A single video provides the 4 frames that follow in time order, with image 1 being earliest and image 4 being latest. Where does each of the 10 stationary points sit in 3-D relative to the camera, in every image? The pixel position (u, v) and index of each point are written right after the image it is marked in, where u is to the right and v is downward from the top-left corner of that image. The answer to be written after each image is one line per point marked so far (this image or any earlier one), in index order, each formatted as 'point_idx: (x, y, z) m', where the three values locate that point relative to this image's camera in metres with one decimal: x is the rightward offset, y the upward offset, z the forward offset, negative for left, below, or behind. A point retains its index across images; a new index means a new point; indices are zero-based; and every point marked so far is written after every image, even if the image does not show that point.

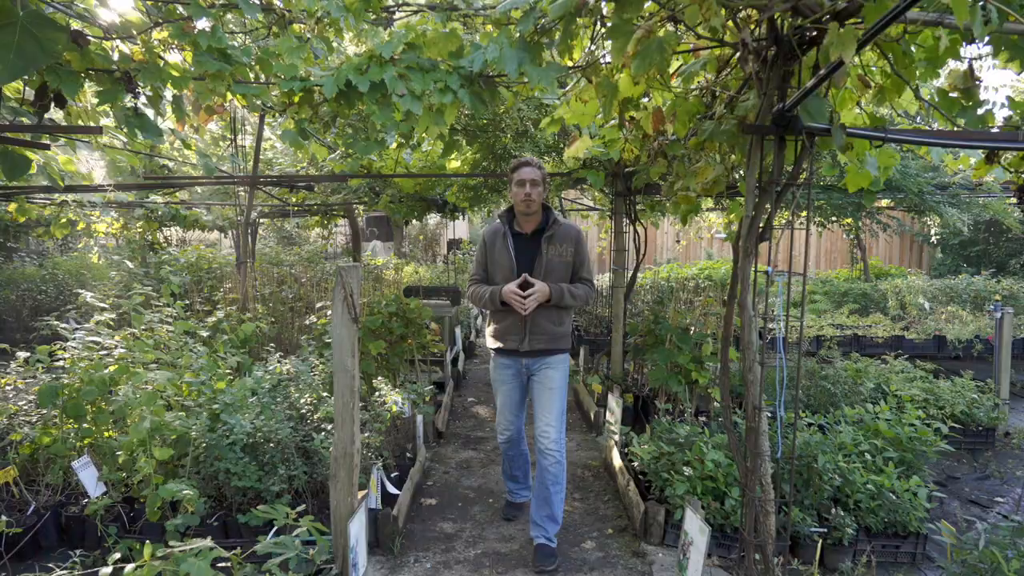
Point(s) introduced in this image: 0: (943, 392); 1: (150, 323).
0: (+2.8, -0.7, +4.9) m
1: (-2.0, -0.2, +4.1) m
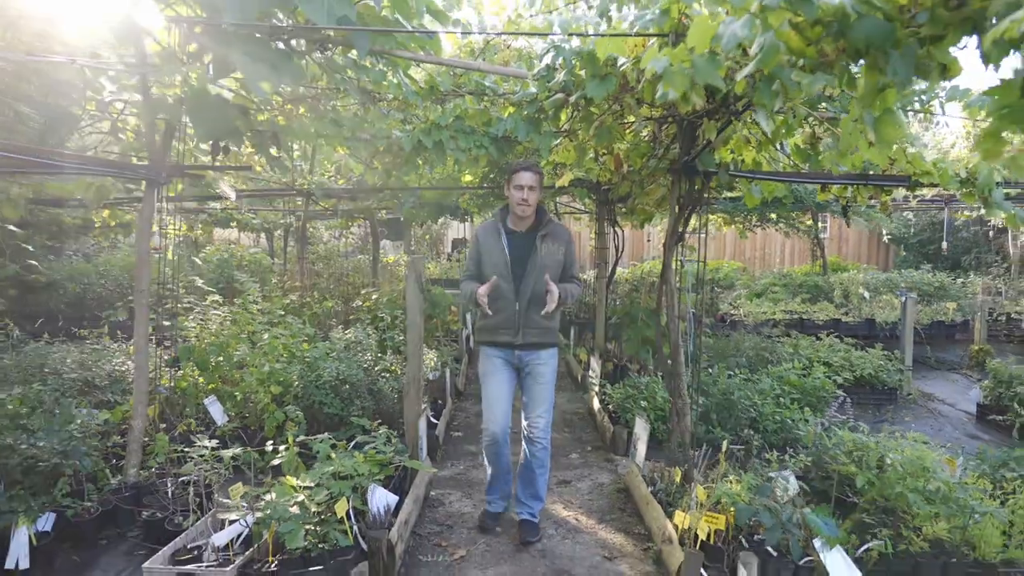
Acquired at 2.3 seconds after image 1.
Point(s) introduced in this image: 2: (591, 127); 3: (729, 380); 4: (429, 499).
0: (+2.9, -0.6, +6.2) m
1: (-1.9, -0.1, +5.4) m
2: (+0.3, +0.7, +3.2) m
3: (+1.4, -0.6, +5.0) m
4: (-0.4, -1.0, +3.7) m
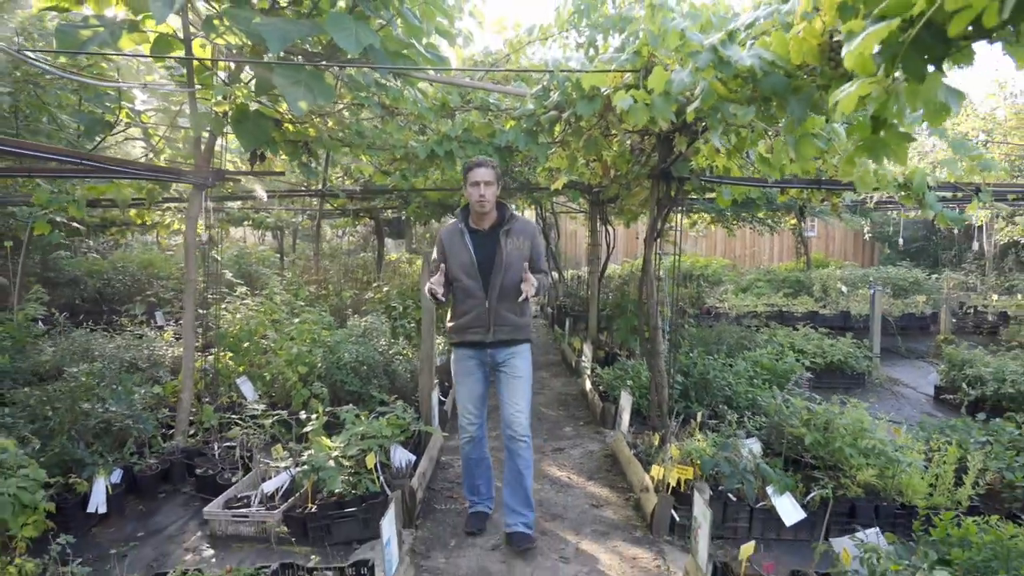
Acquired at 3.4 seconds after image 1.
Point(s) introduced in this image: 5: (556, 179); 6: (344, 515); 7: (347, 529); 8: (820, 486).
0: (+2.9, -0.5, +6.8) m
1: (-1.9, -0.1, +5.9) m
2: (+0.3, +0.8, +3.8) m
3: (+1.4, -0.5, +5.5) m
4: (-0.4, -1.0, +4.3) m
5: (+0.3, +0.7, +4.9) m
6: (-0.7, -1.0, +3.3) m
7: (-0.7, -1.0, +3.2) m
8: (+1.4, -0.9, +3.5) m
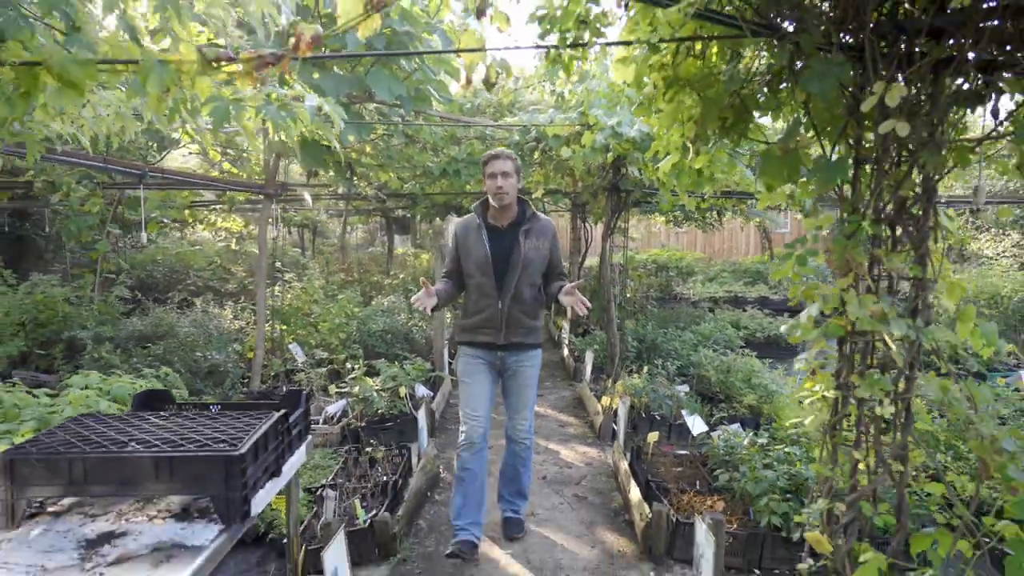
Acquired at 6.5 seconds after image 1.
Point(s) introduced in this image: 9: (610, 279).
0: (+2.8, -0.4, +8.2) m
1: (-2.0, +0.1, +7.3) m
2: (+0.3, +0.9, +5.2) m
3: (+1.4, -0.4, +7.0) m
4: (-0.5, -0.9, +5.7) m
5: (+0.2, +0.8, +6.3) m
6: (-0.8, -0.9, +4.7) m
7: (-0.8, -0.9, +4.7) m
8: (+1.4, -0.8, +4.9) m
9: (+0.8, +0.1, +5.7) m
